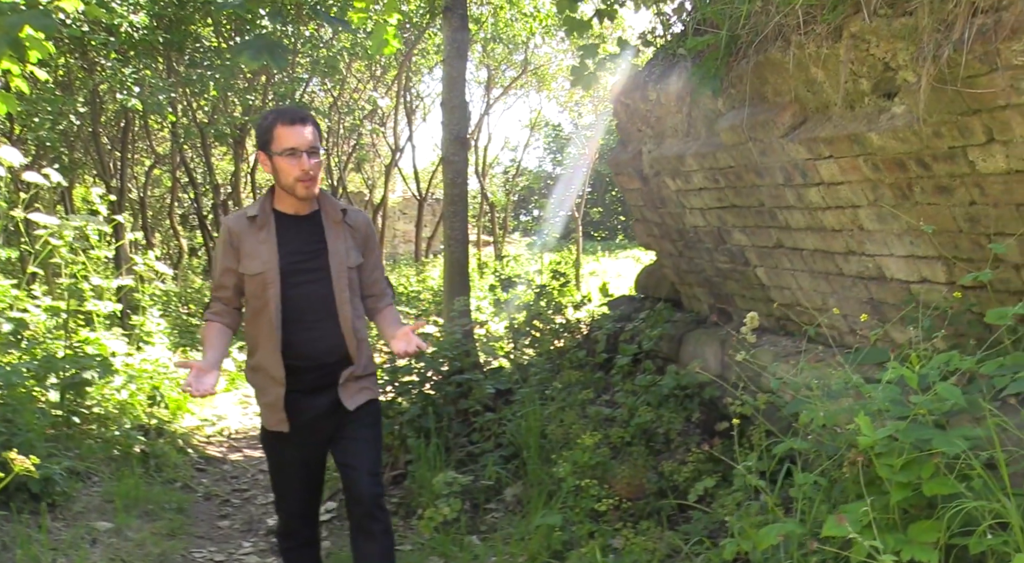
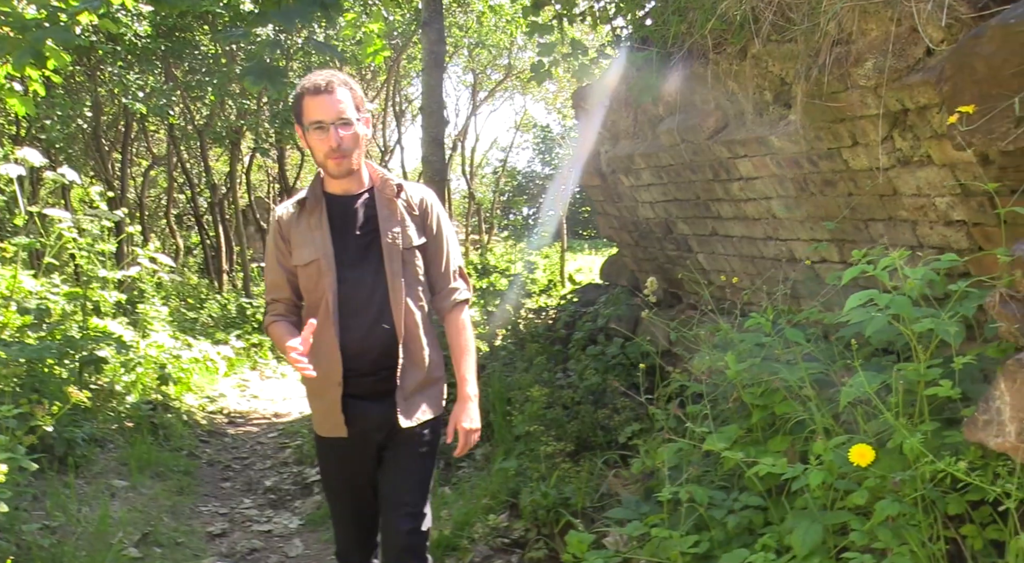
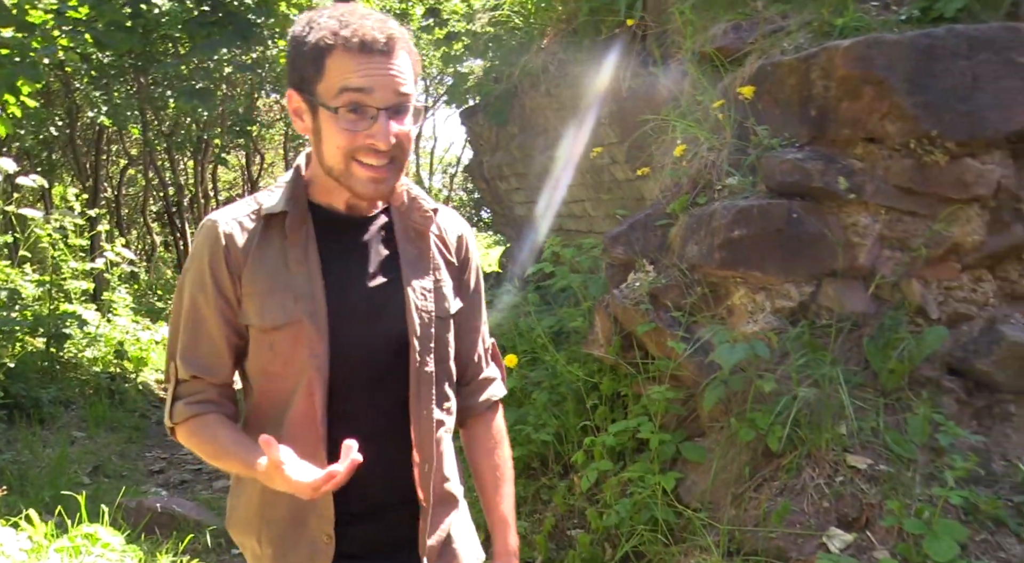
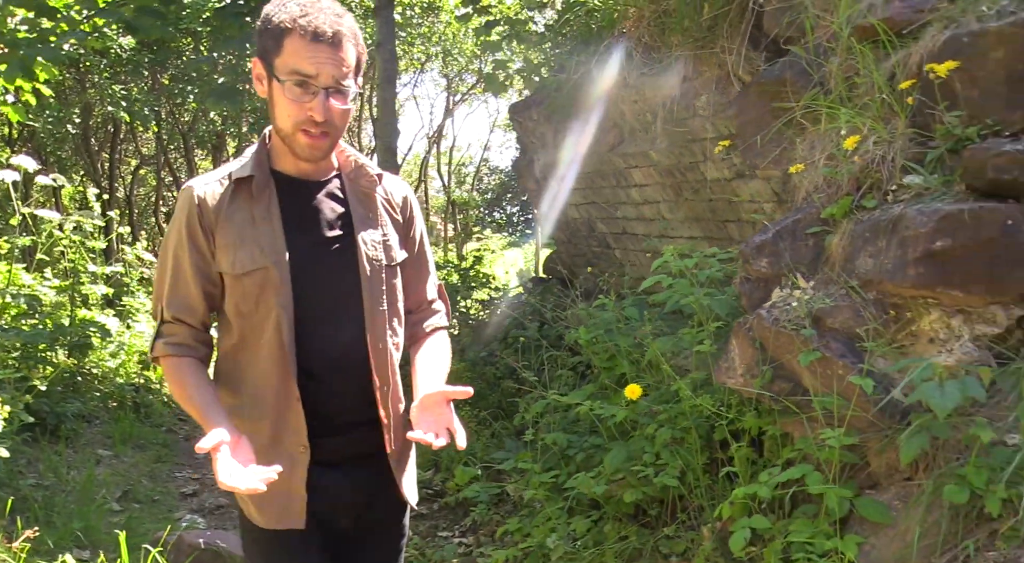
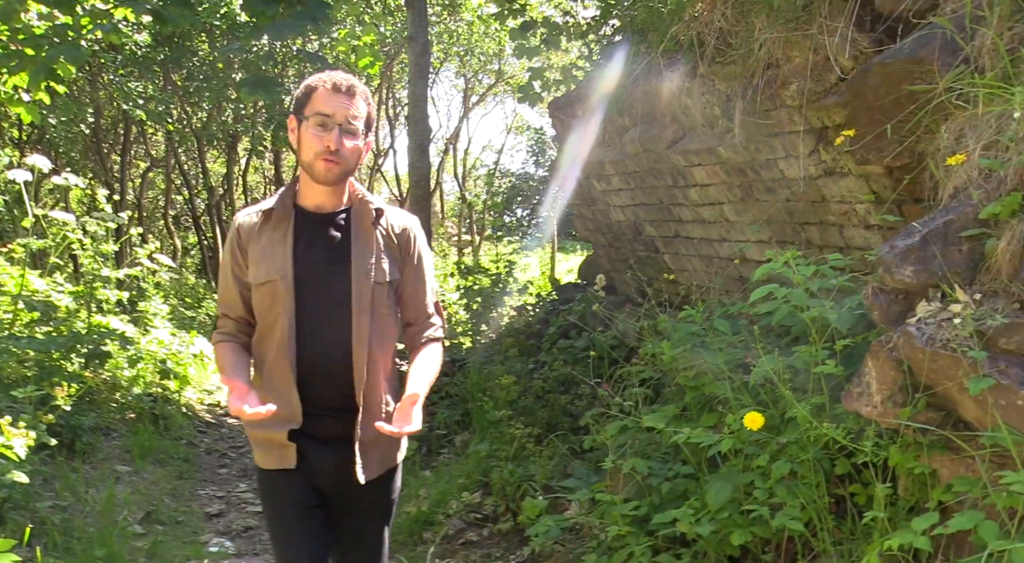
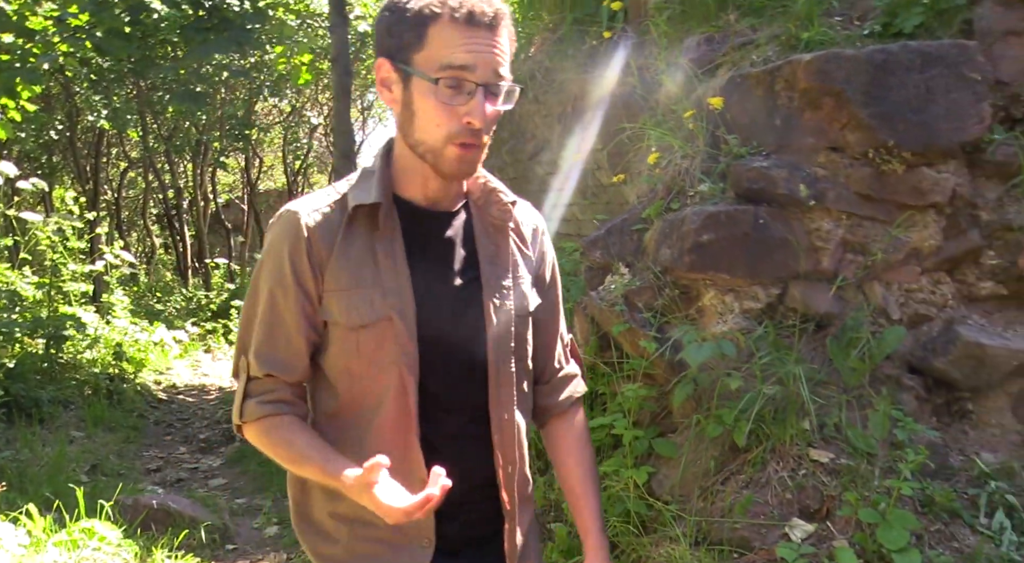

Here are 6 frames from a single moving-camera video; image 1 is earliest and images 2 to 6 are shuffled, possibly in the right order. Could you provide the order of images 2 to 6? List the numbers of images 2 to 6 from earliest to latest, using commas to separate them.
2, 5, 4, 3, 6
